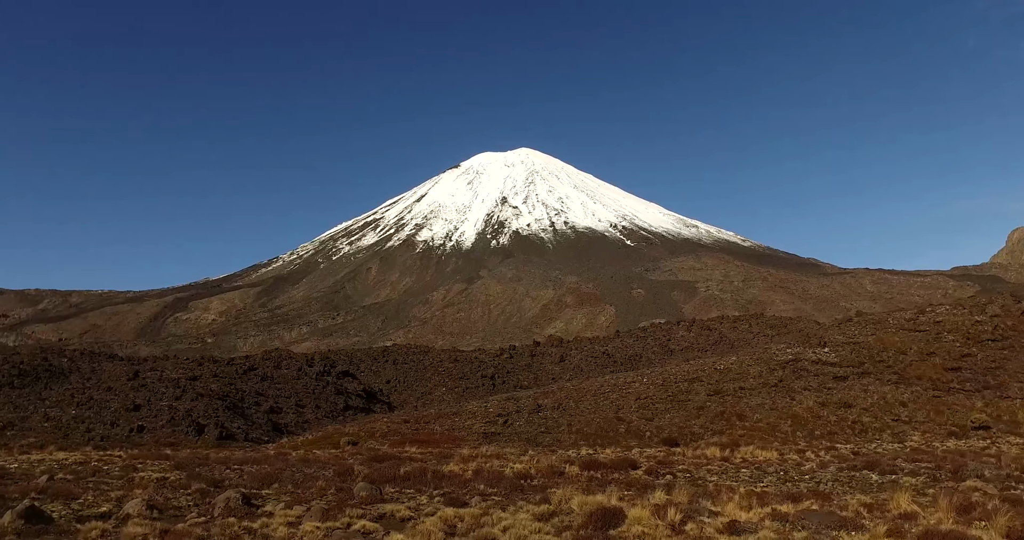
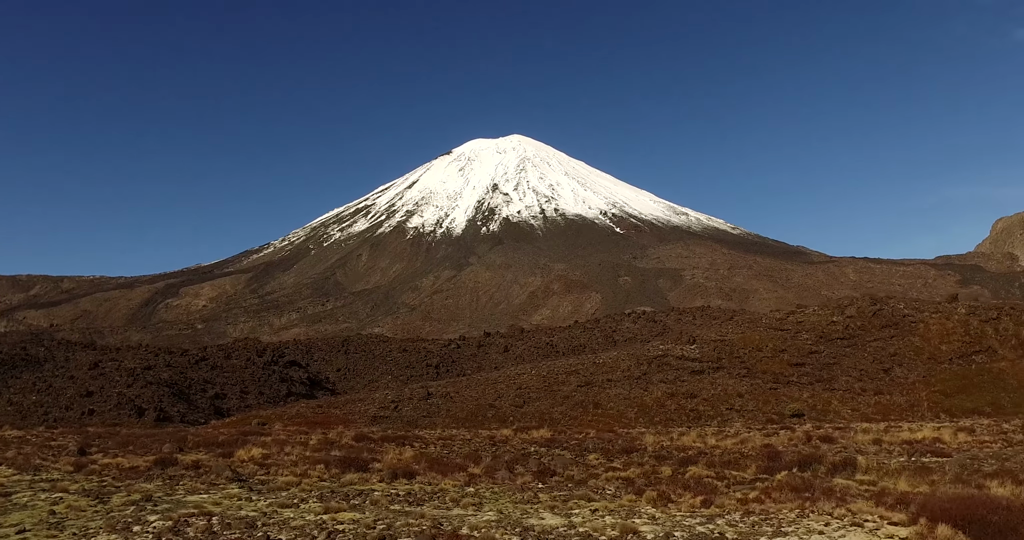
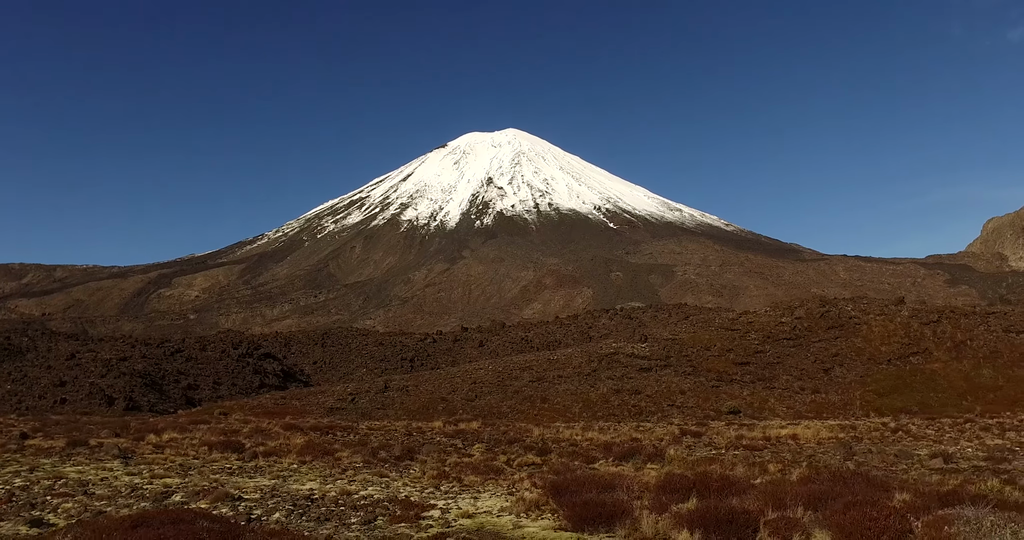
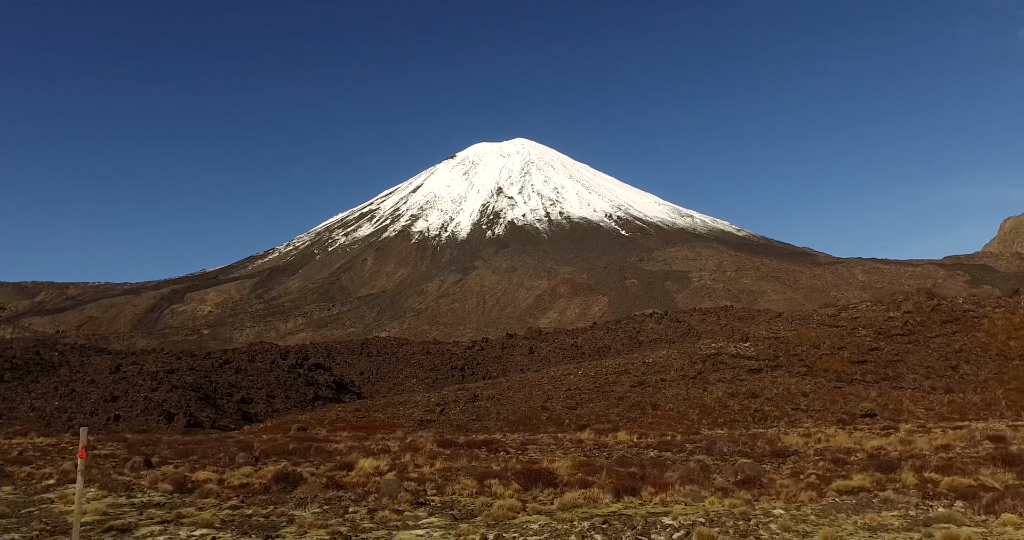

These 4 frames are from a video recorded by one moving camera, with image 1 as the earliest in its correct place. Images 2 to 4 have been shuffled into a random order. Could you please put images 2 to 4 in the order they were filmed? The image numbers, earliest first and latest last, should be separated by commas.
4, 2, 3
